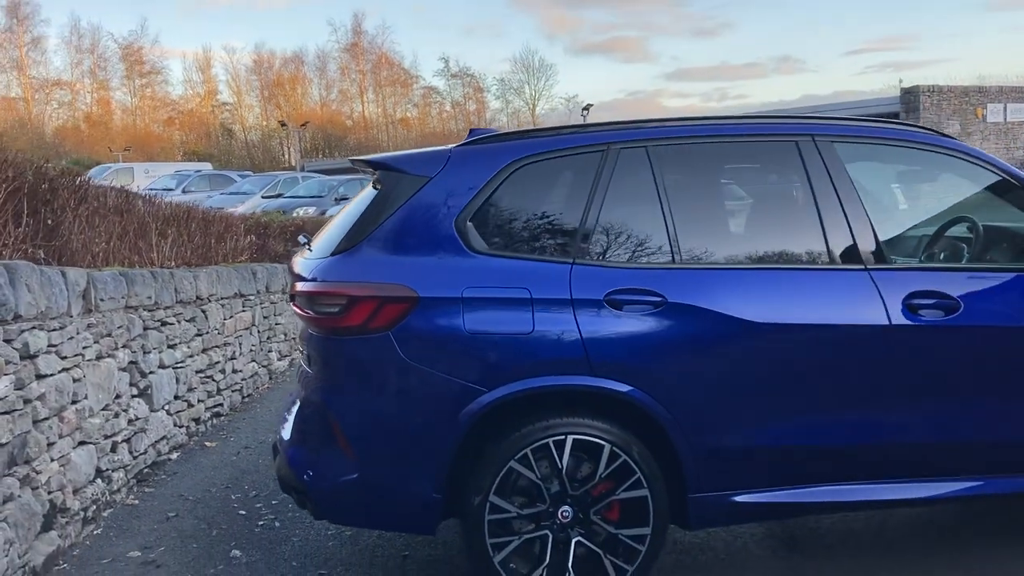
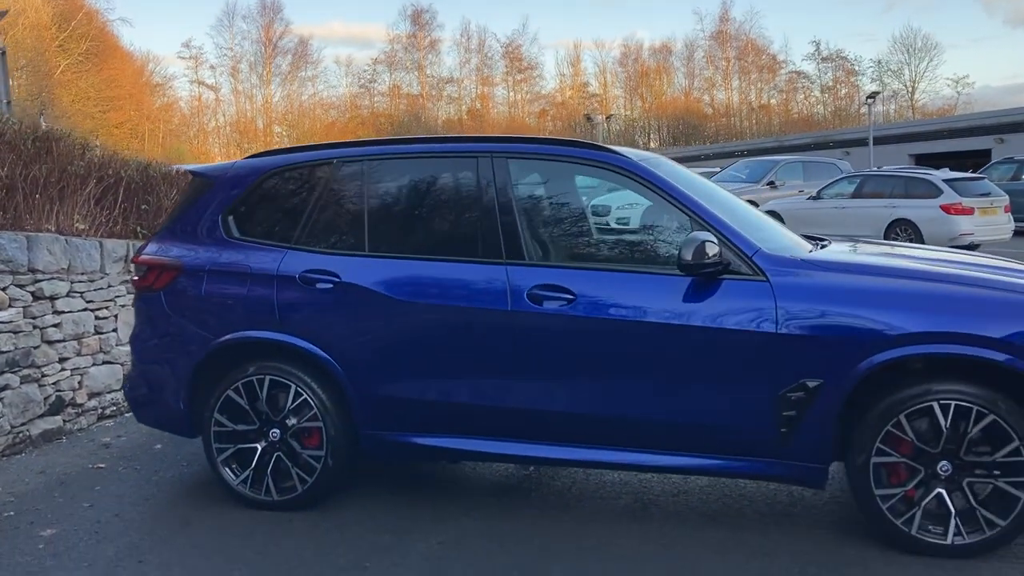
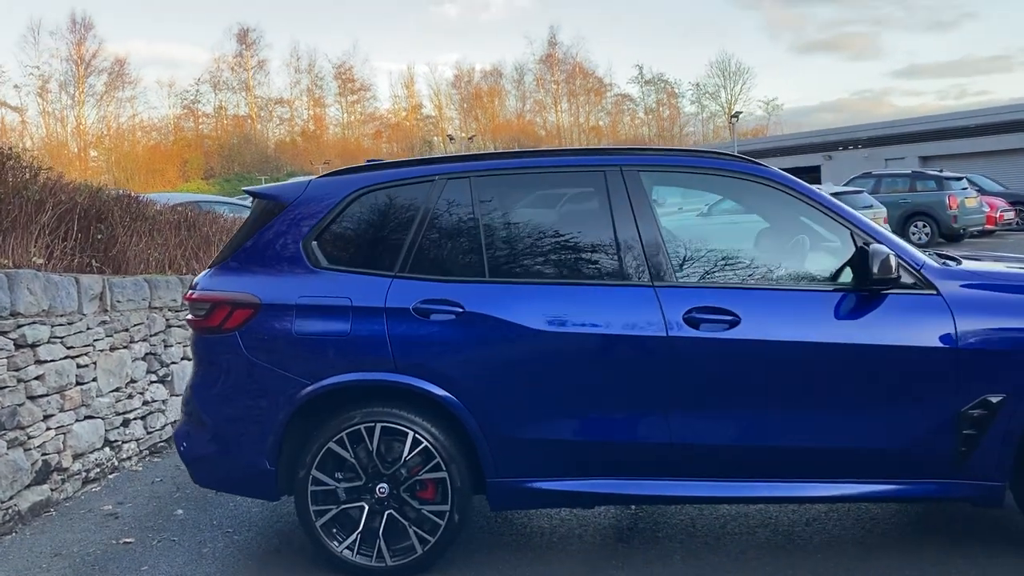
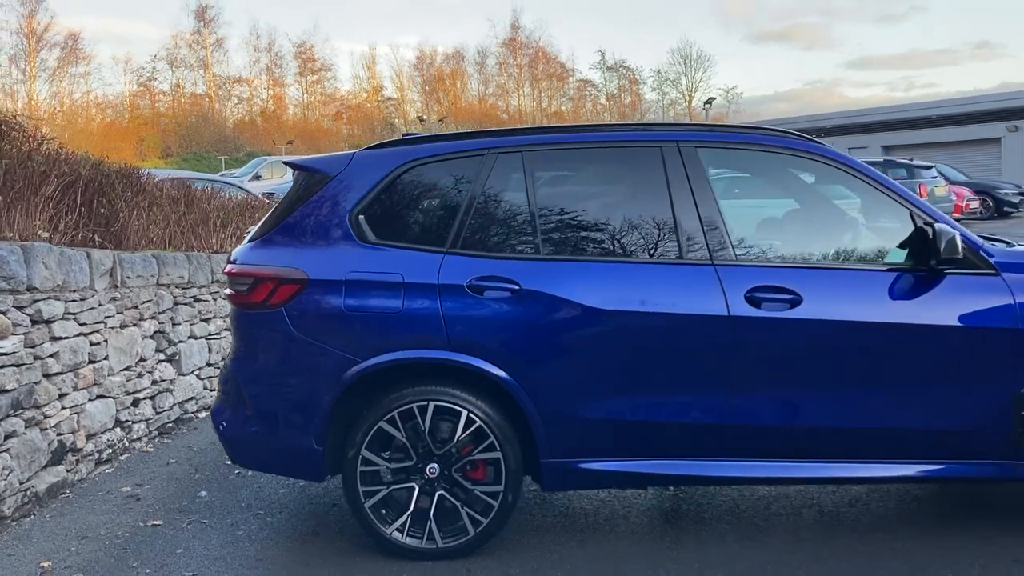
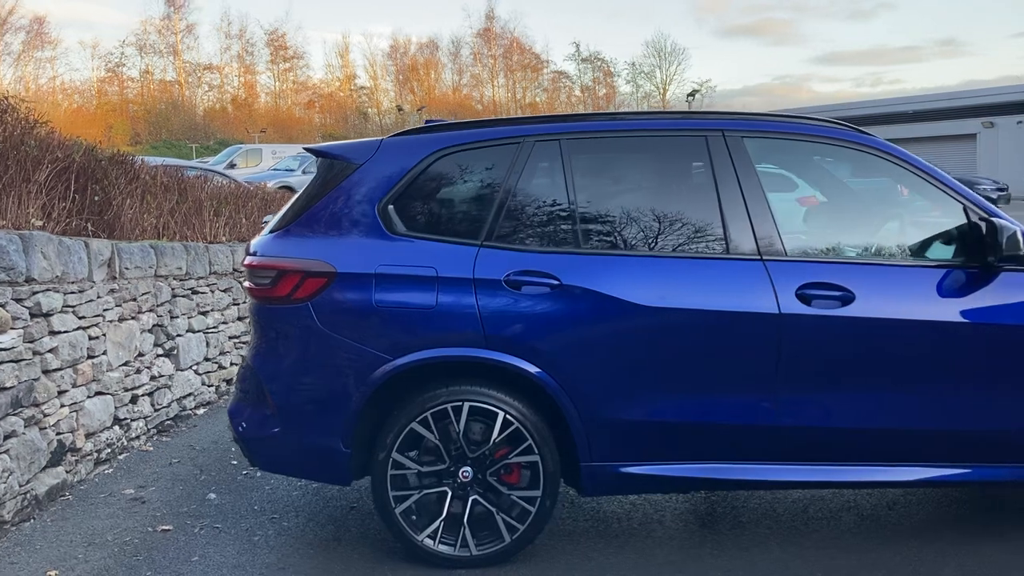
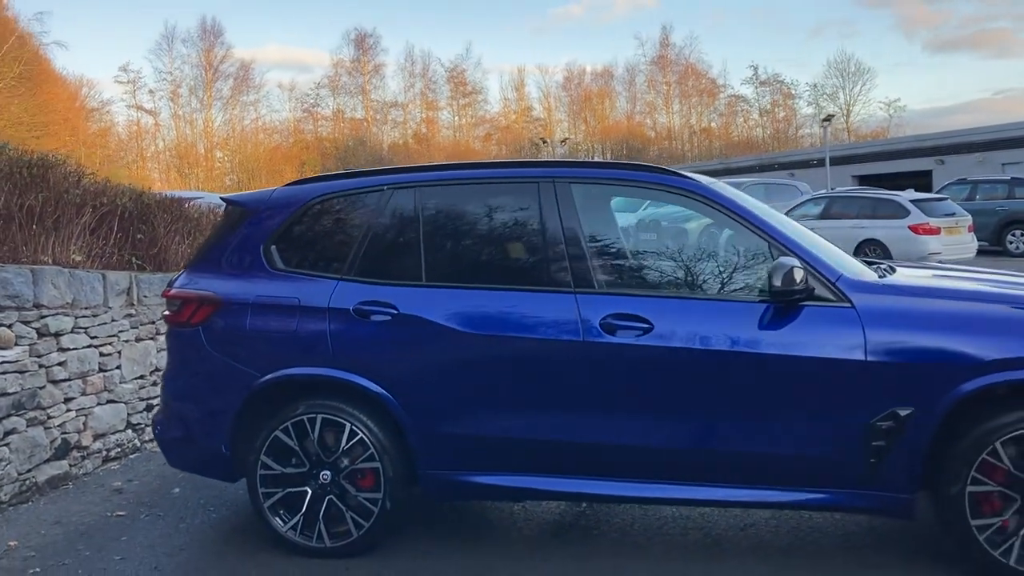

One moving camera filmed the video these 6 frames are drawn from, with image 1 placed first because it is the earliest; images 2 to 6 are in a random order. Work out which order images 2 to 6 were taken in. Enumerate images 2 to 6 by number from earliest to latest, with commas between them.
5, 4, 3, 6, 2
